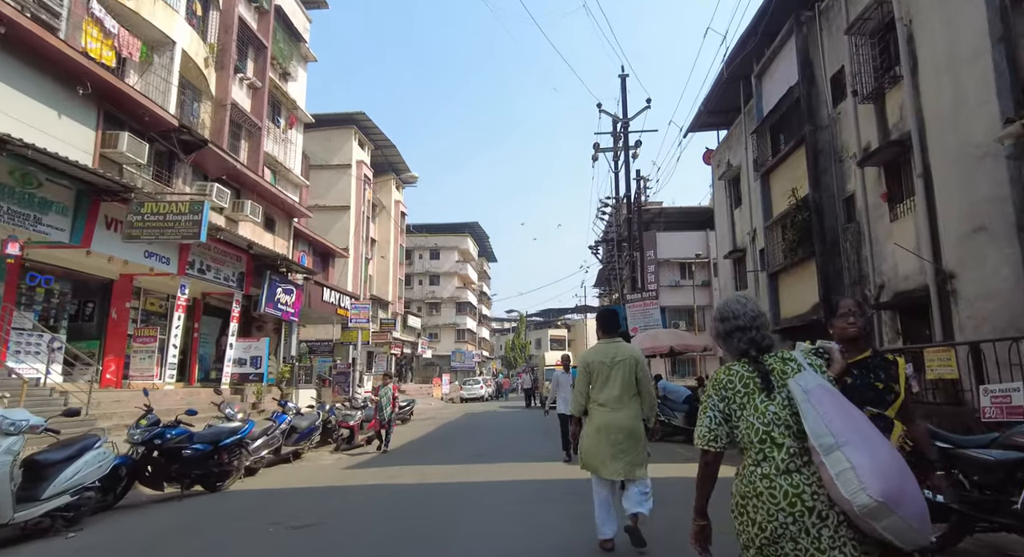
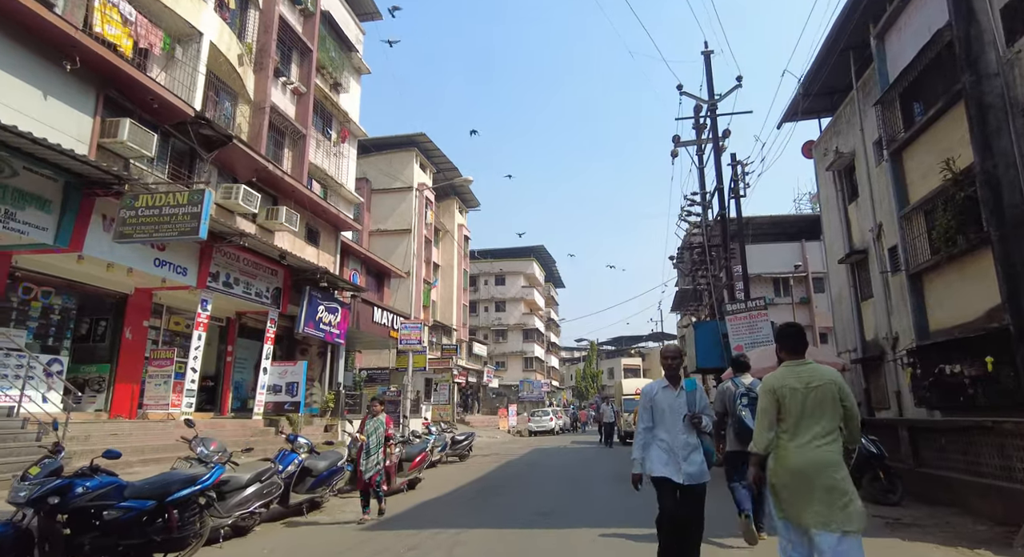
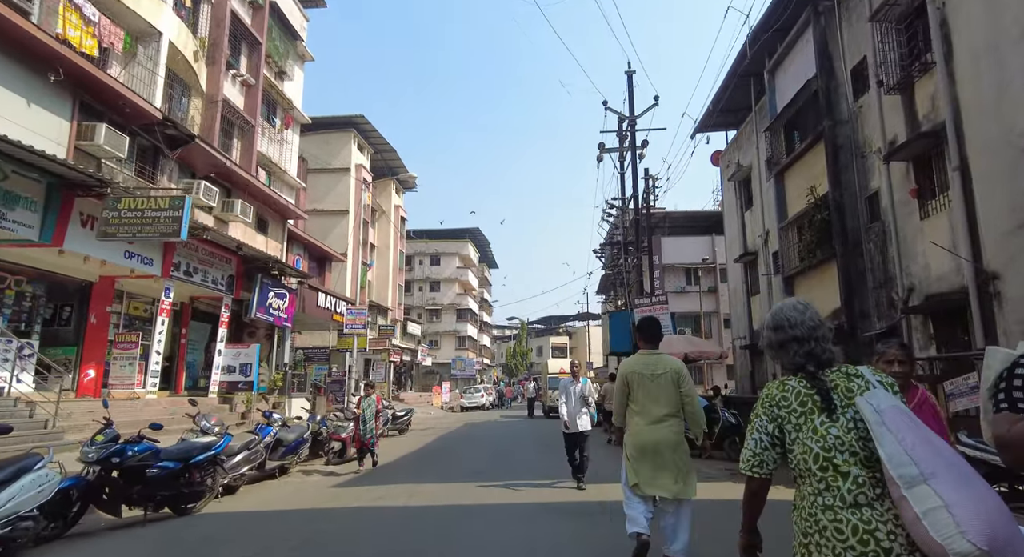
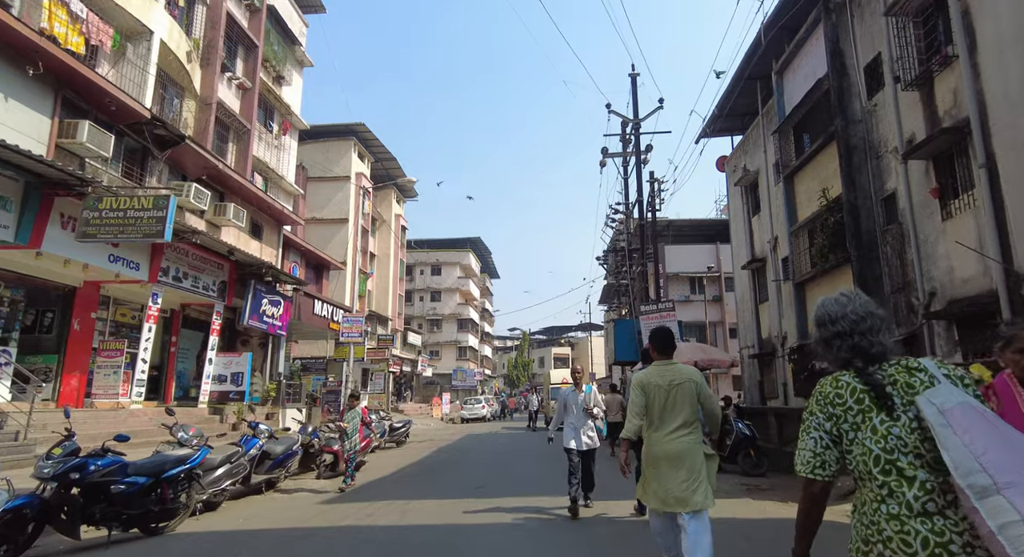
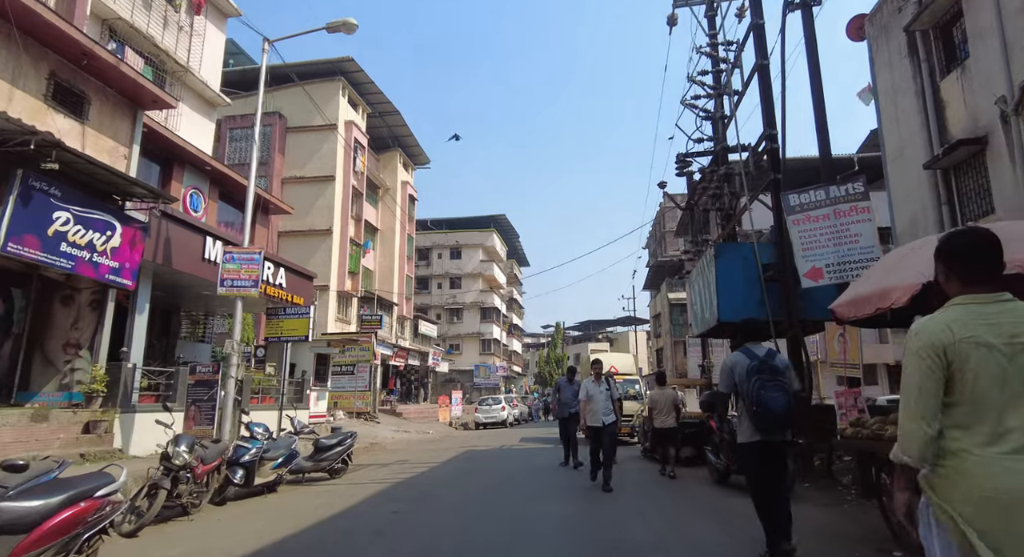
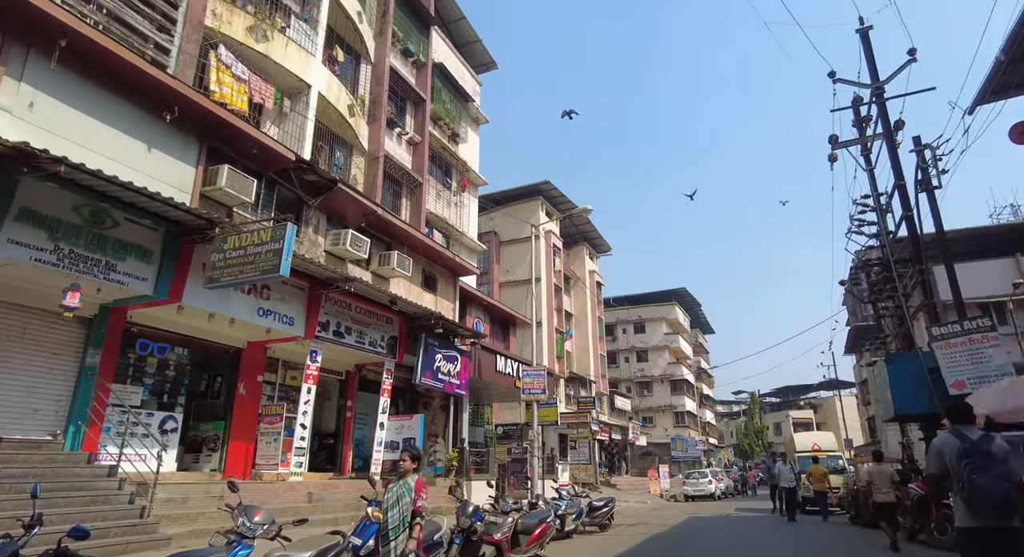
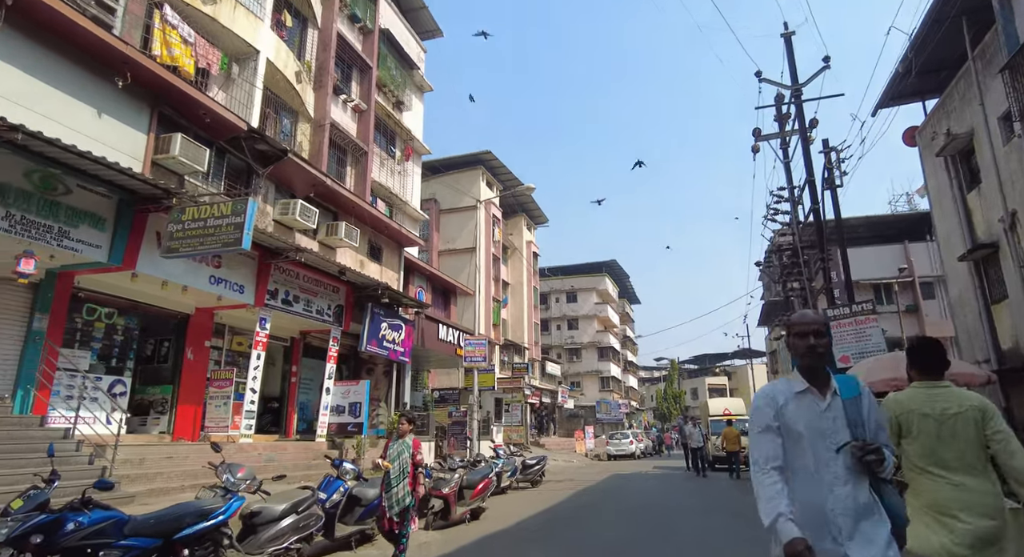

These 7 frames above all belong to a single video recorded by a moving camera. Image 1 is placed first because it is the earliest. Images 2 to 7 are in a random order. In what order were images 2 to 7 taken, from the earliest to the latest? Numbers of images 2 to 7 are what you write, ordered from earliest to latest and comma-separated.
3, 4, 2, 7, 6, 5
